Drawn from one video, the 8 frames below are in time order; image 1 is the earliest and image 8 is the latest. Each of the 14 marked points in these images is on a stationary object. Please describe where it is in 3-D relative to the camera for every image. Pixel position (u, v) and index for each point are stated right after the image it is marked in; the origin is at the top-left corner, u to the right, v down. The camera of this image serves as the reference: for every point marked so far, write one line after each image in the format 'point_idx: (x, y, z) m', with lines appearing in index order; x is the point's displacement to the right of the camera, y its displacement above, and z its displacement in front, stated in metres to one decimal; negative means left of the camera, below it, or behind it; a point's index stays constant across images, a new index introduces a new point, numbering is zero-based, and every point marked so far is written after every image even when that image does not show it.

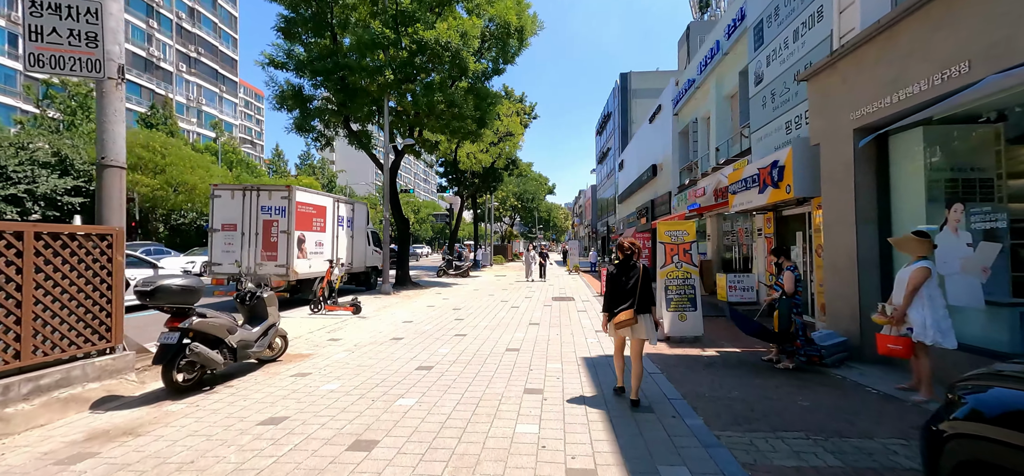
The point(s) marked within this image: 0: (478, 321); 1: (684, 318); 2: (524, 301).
0: (-0.8, -1.9, +9.7) m
1: (+3.0, -1.4, +7.3) m
2: (+0.4, -2.0, +12.9) m
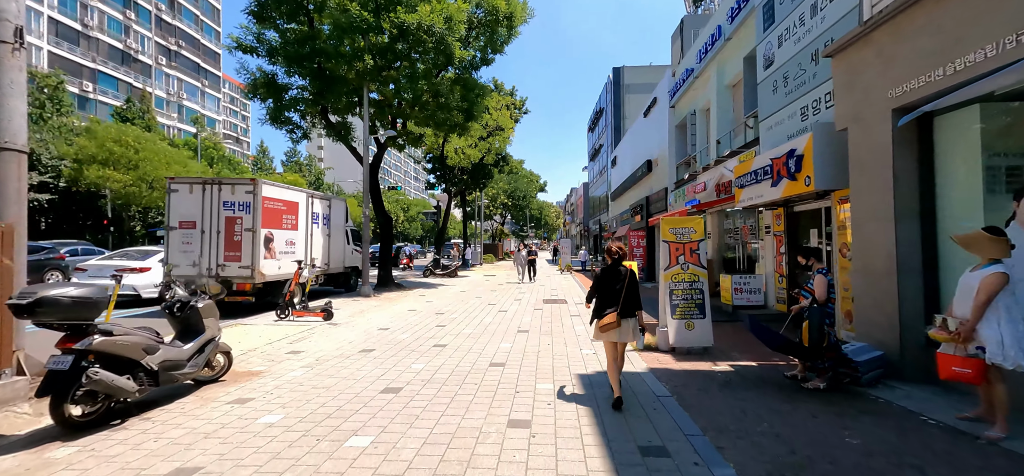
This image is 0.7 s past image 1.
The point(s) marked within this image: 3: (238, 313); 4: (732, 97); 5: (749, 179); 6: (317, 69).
0: (-1.0, -1.9, +8.8) m
1: (+2.8, -1.4, +6.5) m
2: (+0.1, -1.9, +12.0) m
3: (-6.8, -1.9, +10.4) m
4: (+6.6, +4.2, +12.5) m
5: (+4.8, +1.2, +8.5) m
6: (-6.8, +5.9, +14.5) m
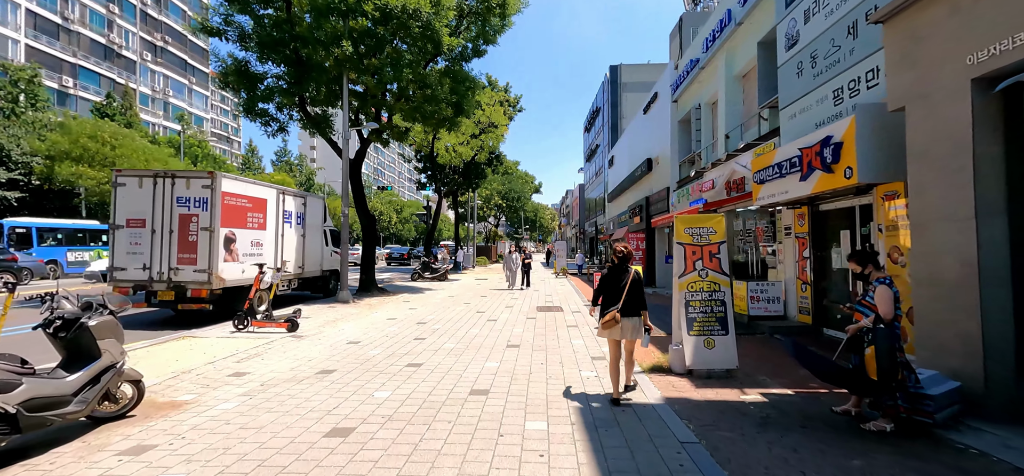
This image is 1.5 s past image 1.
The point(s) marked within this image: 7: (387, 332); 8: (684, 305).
0: (-1.2, -1.9, +7.7) m
1: (+2.6, -1.4, +5.4) m
2: (-0.2, -2.0, +10.9) m
3: (-7.1, -1.9, +9.3) m
4: (+6.3, +4.1, +11.5) m
5: (+4.6, +1.2, +7.5) m
6: (-7.0, +5.8, +13.4) m
7: (-2.6, -1.9, +8.6) m
8: (+2.3, -0.9, +5.5) m
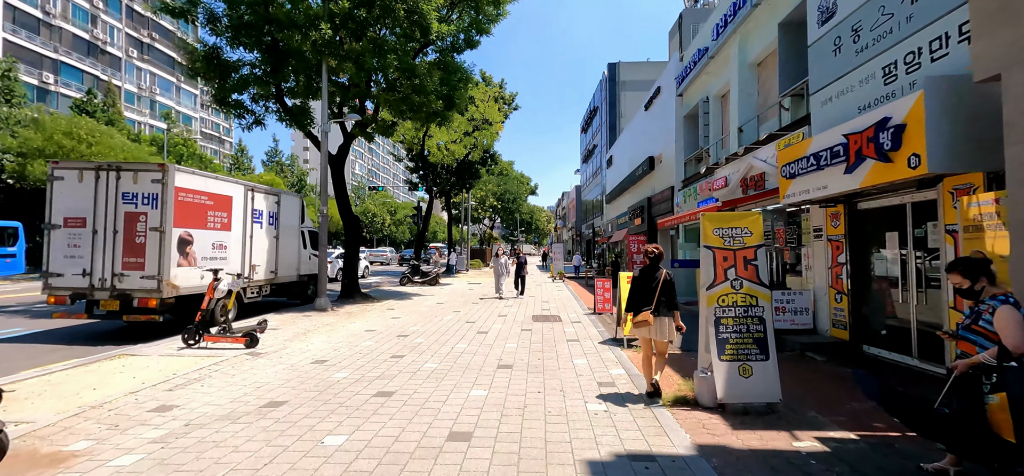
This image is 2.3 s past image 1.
0: (-1.4, -2.0, +6.7) m
1: (+2.5, -1.4, +4.4) m
2: (-0.4, -2.0, +9.9) m
3: (-7.2, -1.9, +8.1) m
4: (+6.2, +4.1, +10.6) m
5: (+4.5, +1.1, +6.5) m
6: (-7.2, +5.8, +12.3) m
7: (-2.7, -2.0, +7.6) m
8: (+2.2, -0.9, +4.5) m
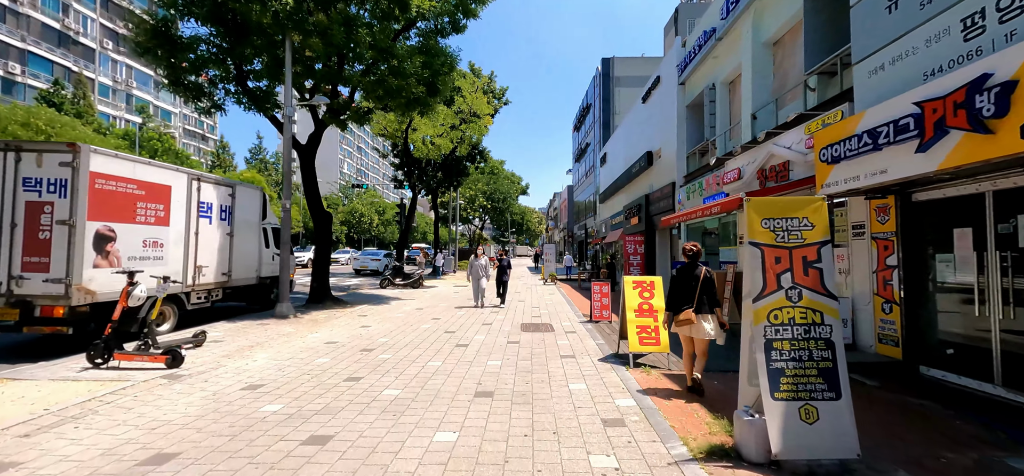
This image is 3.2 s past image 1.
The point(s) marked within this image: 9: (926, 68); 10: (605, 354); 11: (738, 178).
0: (-1.6, -1.9, +5.4) m
1: (+2.3, -1.4, +3.2) m
2: (-0.7, -2.0, +8.6) m
3: (-7.5, -1.8, +6.7) m
4: (+5.9, +4.1, +9.5) m
5: (+4.3, +1.2, +5.3) m
6: (-7.5, +5.9, +10.9) m
7: (-3.0, -1.9, +6.2) m
8: (+2.0, -0.9, +3.3) m
9: (+4.7, +1.9, +4.7) m
10: (+1.5, -1.9, +6.7) m
11: (+5.0, +1.3, +9.2) m
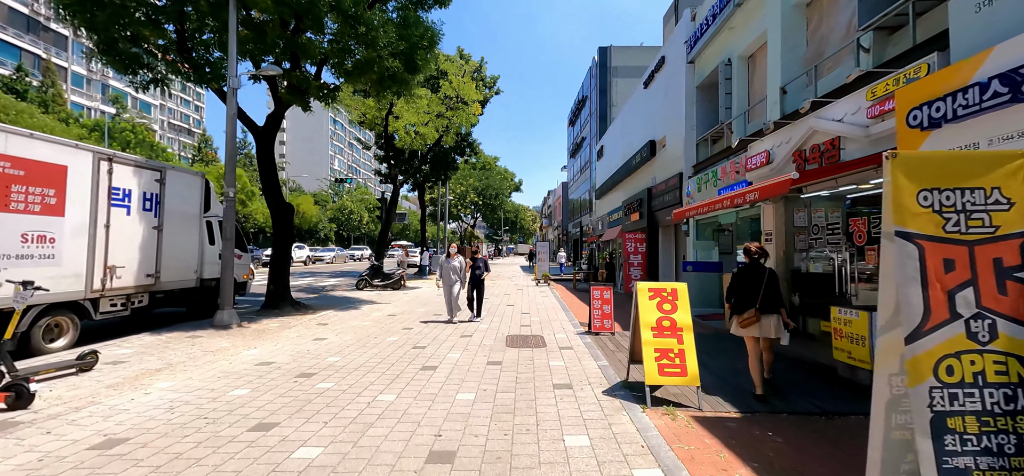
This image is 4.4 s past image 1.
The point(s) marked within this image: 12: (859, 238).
0: (-1.9, -1.8, +3.8) m
1: (+2.1, -1.3, +1.7) m
2: (-1.0, -1.9, +7.0) m
3: (-7.7, -1.7, +5.1) m
4: (+5.6, +4.1, +8.0) m
5: (+4.0, +1.2, +3.8) m
6: (-7.8, +6.0, +9.2) m
7: (-3.2, -1.8, +4.6) m
8: (+1.8, -0.8, +1.8) m
9: (+4.4, +2.0, +3.2) m
10: (+1.2, -1.8, +5.2) m
11: (+4.7, +1.4, +7.7) m
12: (+5.1, 0.0, +6.2) m
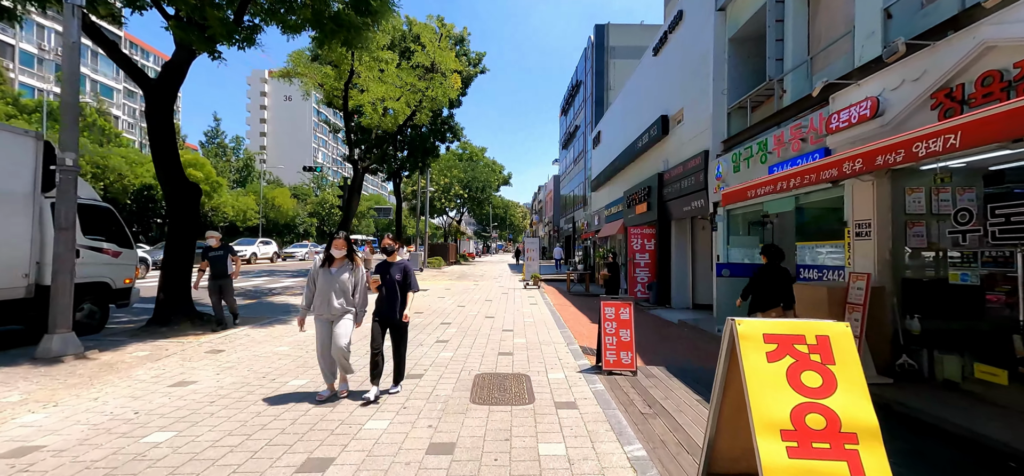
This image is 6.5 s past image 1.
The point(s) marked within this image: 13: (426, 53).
0: (-2.1, -1.7, +1.0) m
1: (+1.9, -1.2, -1.0) m
2: (-1.3, -1.8, +4.3) m
3: (-8.0, -1.6, +2.2) m
4: (+5.3, +4.2, +5.3) m
5: (+3.8, +1.3, +1.2) m
6: (-8.2, +6.1, +6.2) m
7: (-3.5, -1.7, +1.8) m
8: (+1.6, -0.7, -0.9) m
9: (+4.2, +2.1, +0.5) m
10: (+0.9, -1.7, +2.5) m
11: (+4.3, +1.5, +5.0) m
12: (+4.8, +0.1, +3.6) m
13: (-3.4, +7.5, +17.3) m
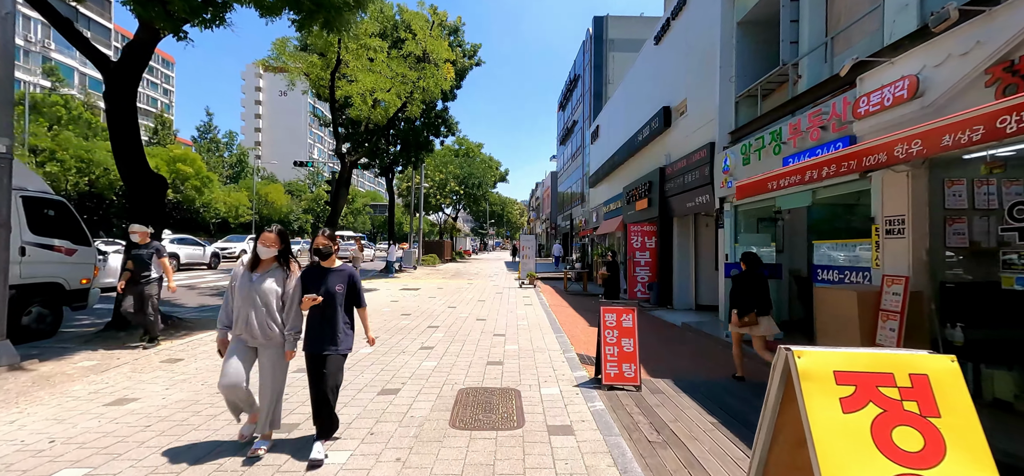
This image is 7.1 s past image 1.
0: (-2.2, -1.7, +0.4) m
1: (+1.8, -1.3, -1.6) m
2: (-1.4, -1.7, +3.7) m
3: (-8.2, -1.5, +1.5) m
4: (+5.2, +4.2, +4.7) m
5: (+3.7, +1.3, +0.5) m
6: (-8.3, +6.2, +5.5) m
7: (-3.7, -1.7, +1.2) m
8: (+1.5, -0.8, -1.5) m
9: (+4.1, +2.0, -0.1) m
10: (+0.8, -1.7, +1.8) m
11: (+4.2, +1.5, +4.4) m
12: (+4.7, +0.1, +3.0) m
13: (-3.6, +7.6, +16.6) m
